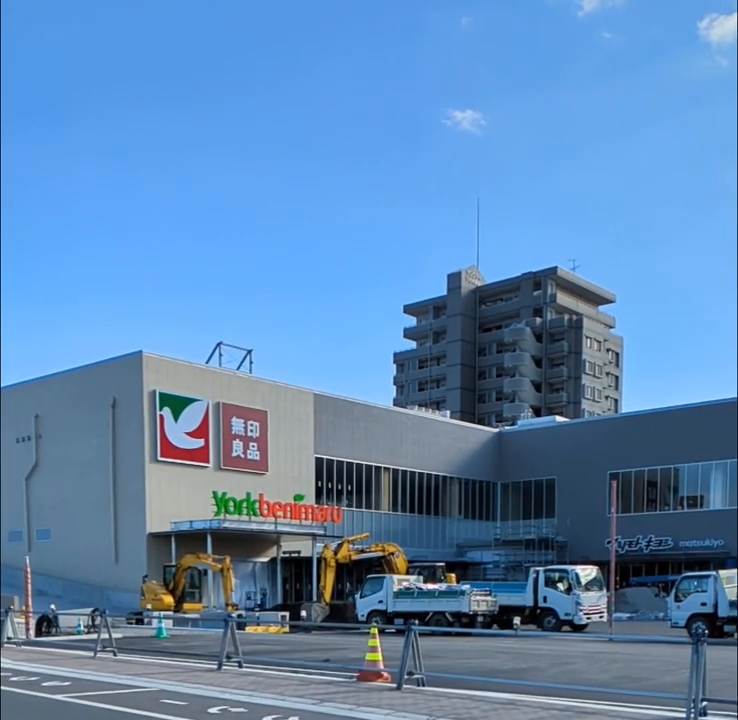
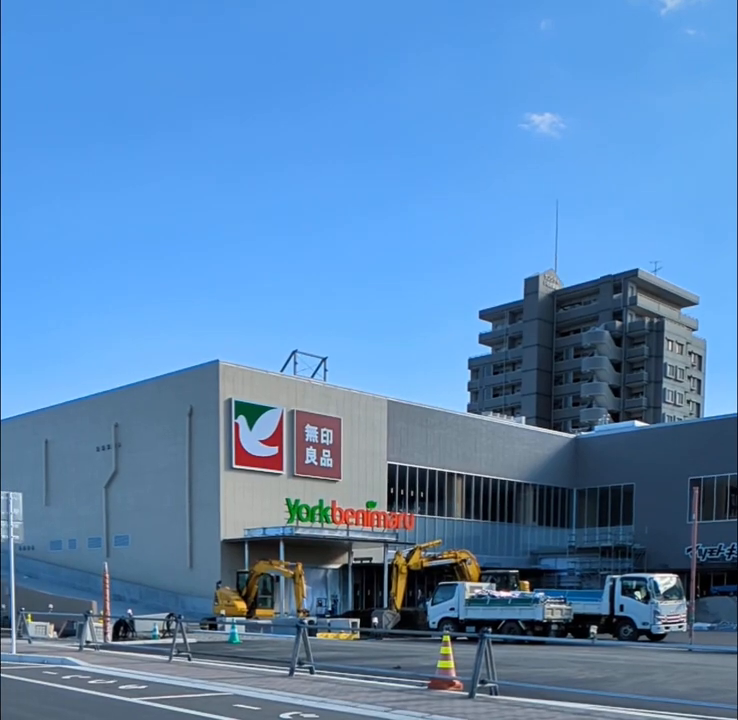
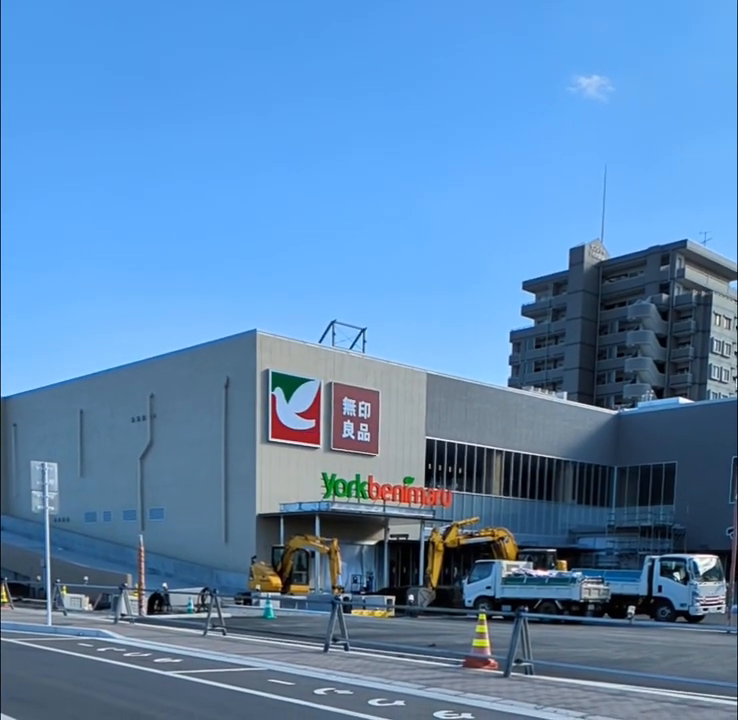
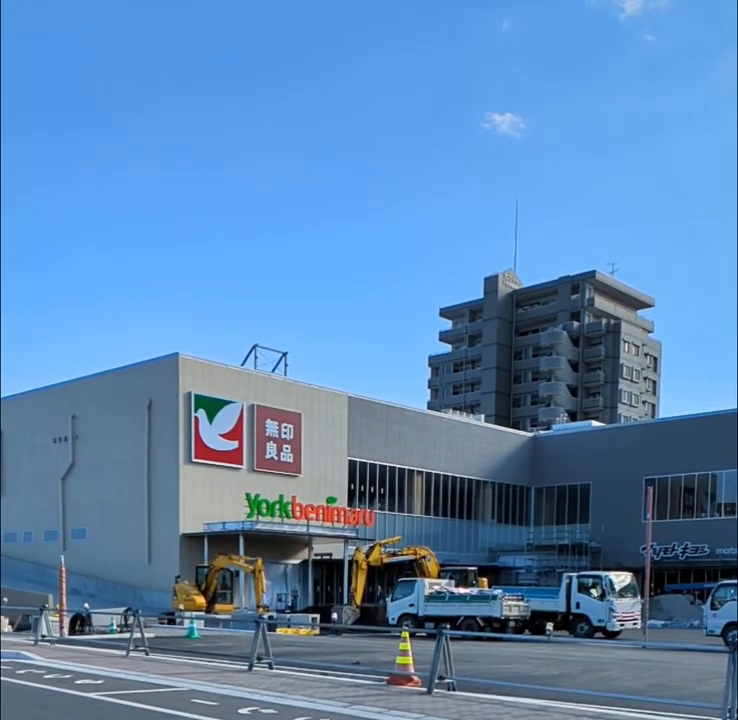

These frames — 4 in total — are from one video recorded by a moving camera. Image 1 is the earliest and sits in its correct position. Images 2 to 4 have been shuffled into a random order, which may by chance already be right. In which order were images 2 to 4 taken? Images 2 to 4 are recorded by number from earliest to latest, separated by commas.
4, 2, 3
